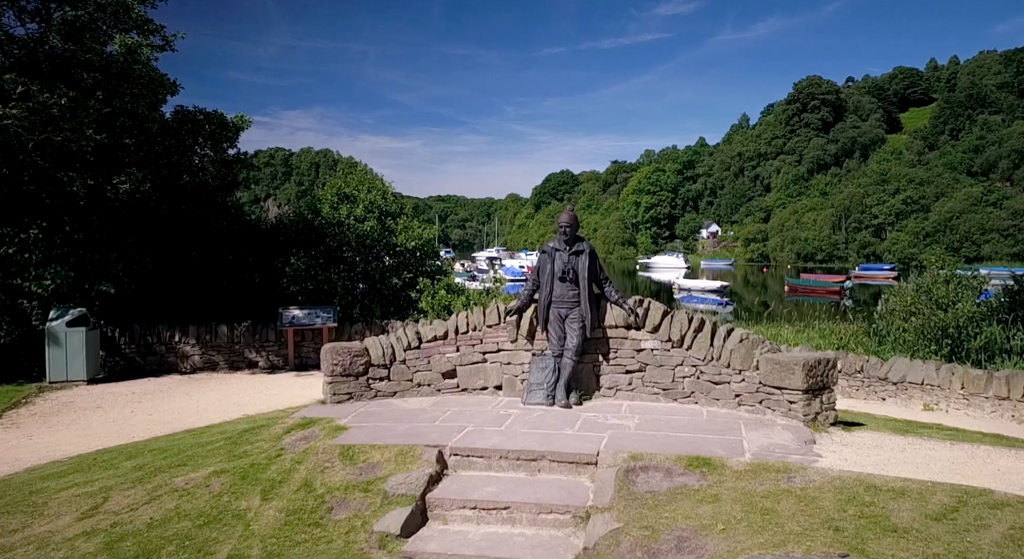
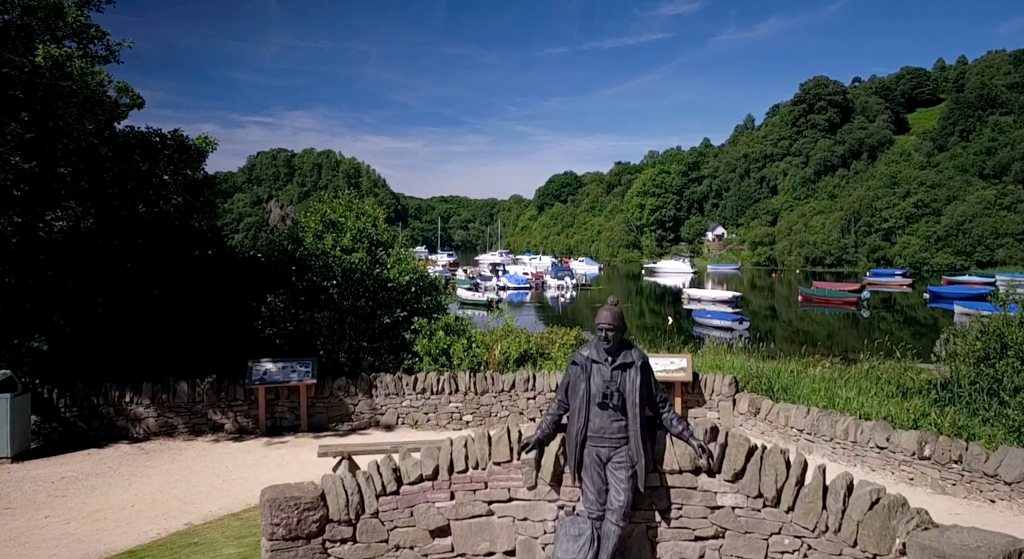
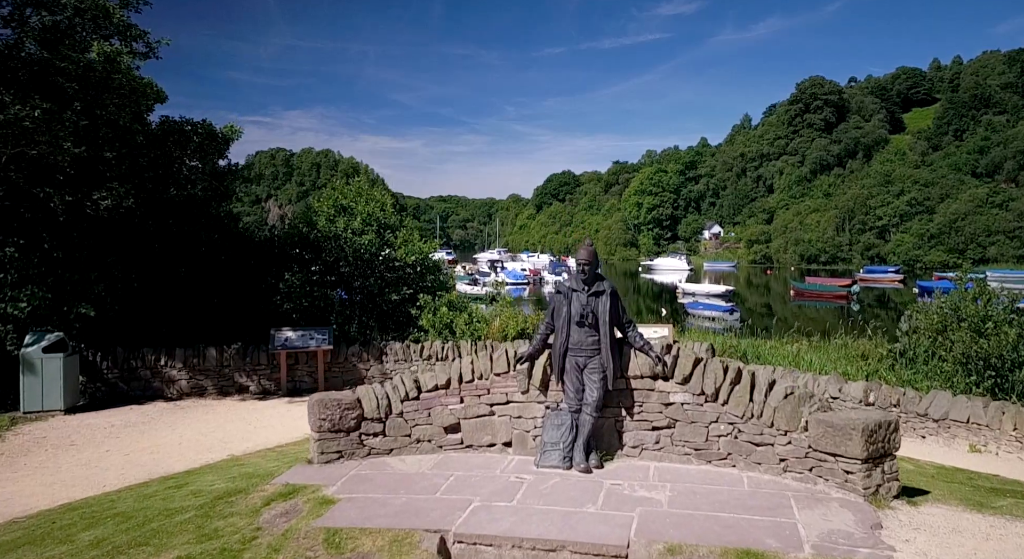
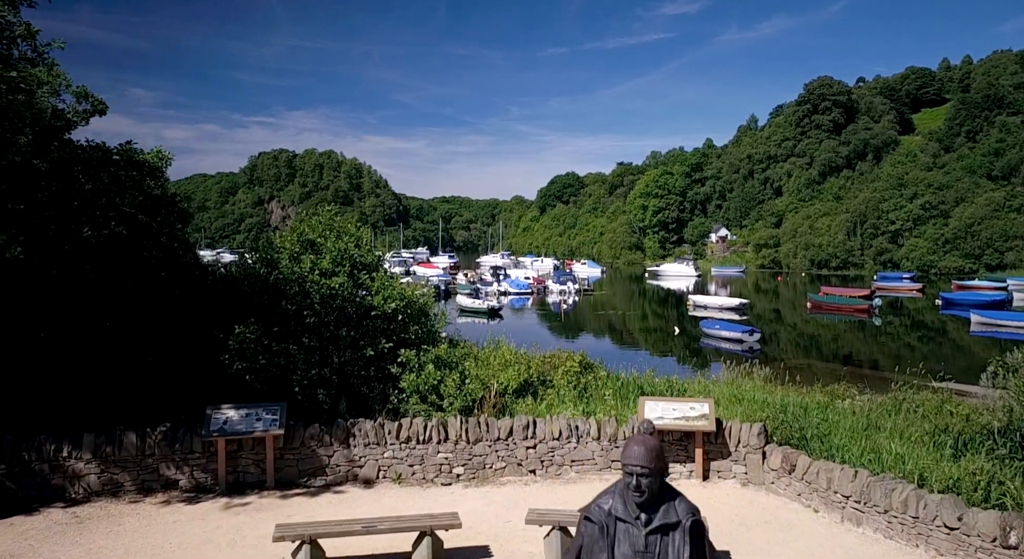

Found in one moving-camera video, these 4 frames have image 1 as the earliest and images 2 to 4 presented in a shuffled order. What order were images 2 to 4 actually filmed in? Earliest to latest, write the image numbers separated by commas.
3, 2, 4
